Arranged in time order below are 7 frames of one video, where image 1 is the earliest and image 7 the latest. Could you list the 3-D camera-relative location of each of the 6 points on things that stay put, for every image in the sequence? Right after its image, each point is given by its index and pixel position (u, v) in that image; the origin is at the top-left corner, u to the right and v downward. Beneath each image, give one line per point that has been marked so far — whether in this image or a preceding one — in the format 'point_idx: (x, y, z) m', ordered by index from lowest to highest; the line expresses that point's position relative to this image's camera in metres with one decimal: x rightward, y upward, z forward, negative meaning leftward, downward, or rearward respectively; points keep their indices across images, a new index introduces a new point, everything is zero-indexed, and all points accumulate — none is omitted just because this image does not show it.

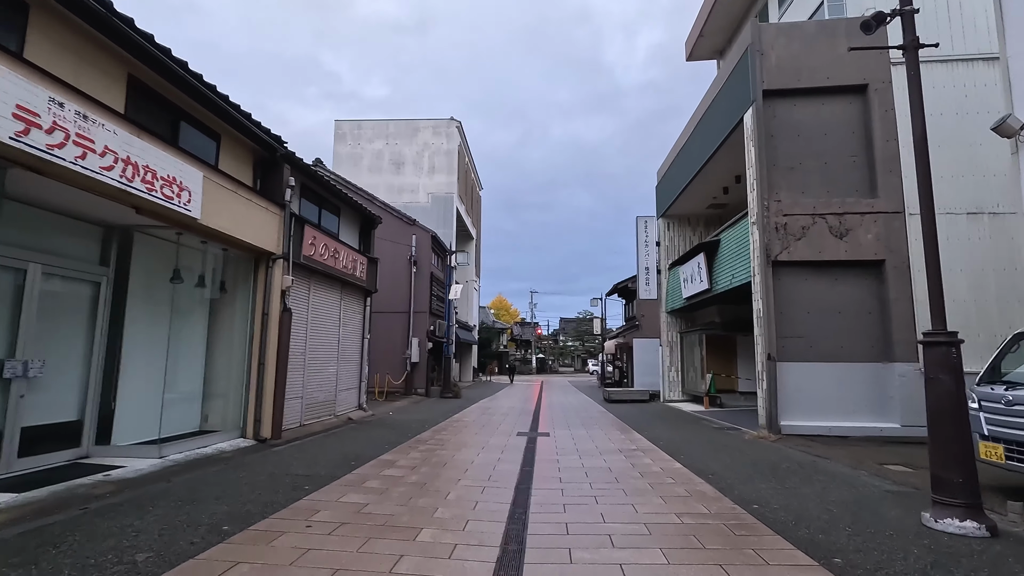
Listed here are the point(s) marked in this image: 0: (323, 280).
0: (-4.0, +0.2, +11.1) m
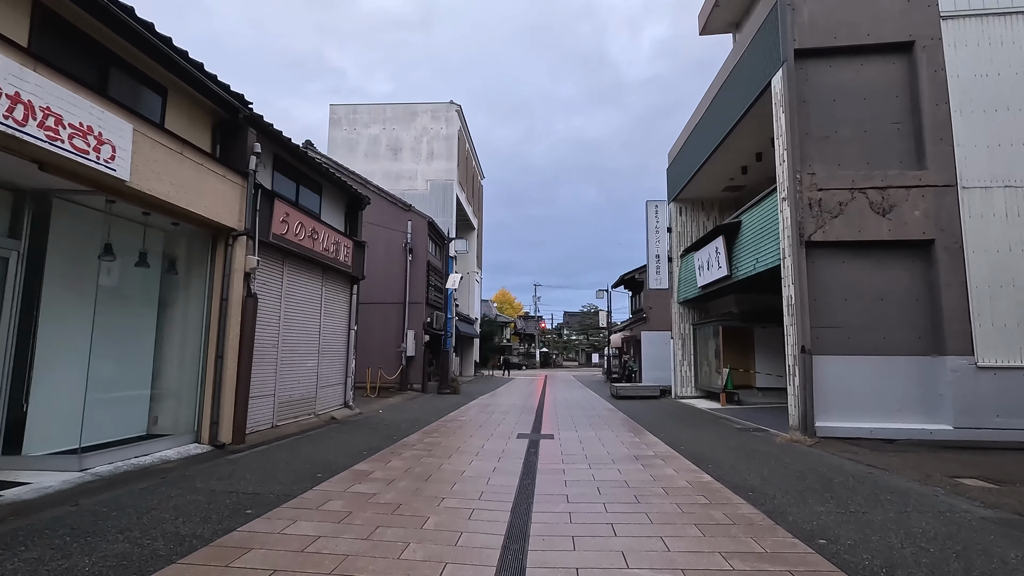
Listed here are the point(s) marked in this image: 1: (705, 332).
0: (-4.0, +0.5, +9.9) m
1: (+6.5, -1.5, +17.9) m
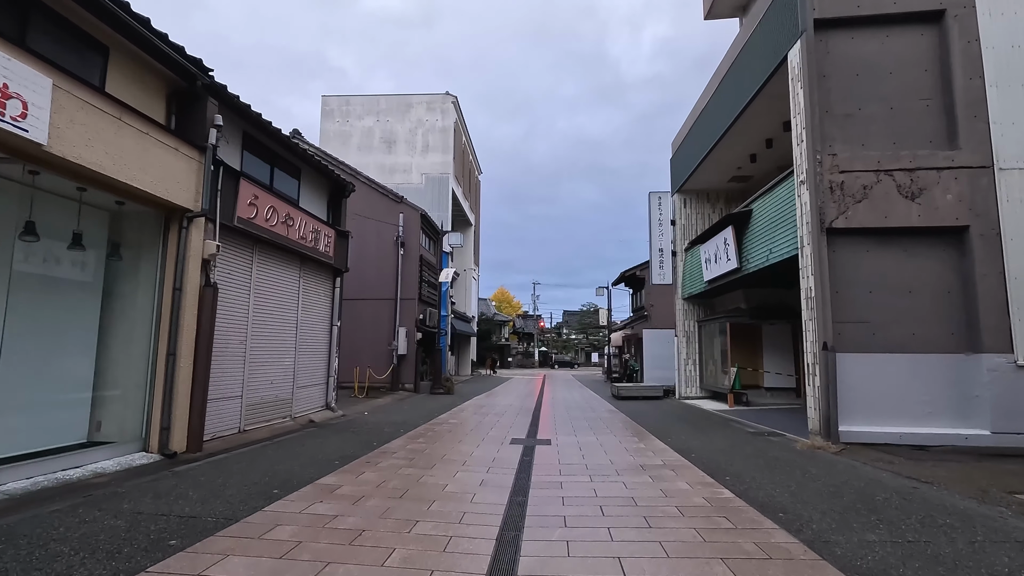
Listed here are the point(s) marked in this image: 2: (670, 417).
0: (-4.1, +0.6, +9.0) m
1: (+6.4, -1.3, +17.1) m
2: (+3.8, -3.1, +13.1) m
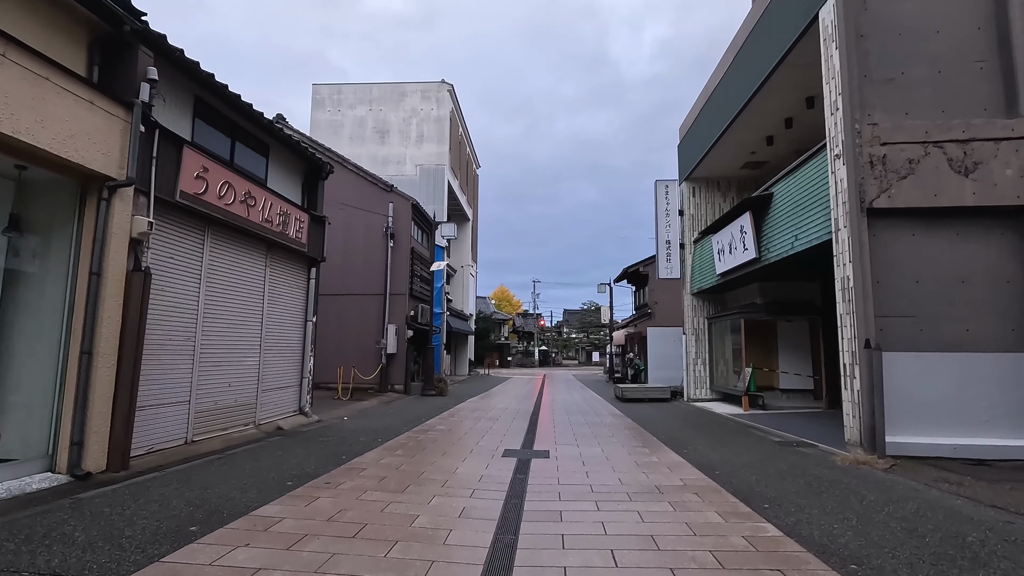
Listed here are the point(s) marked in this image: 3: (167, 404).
0: (-4.2, +0.8, +7.9) m
1: (+6.3, -1.2, +15.9) m
2: (+3.7, -3.0, +12.0) m
3: (-4.3, -1.4, +6.6) m
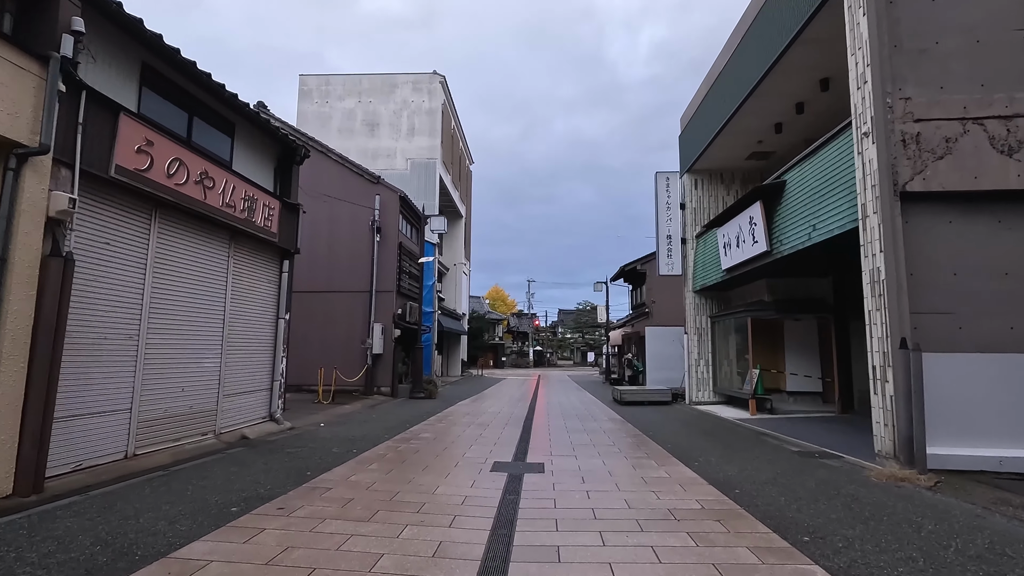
0: (-4.3, +0.9, +7.0) m
1: (+6.1, -1.1, +15.1) m
2: (+3.6, -2.9, +11.1) m
3: (-4.4, -1.3, +5.7) m
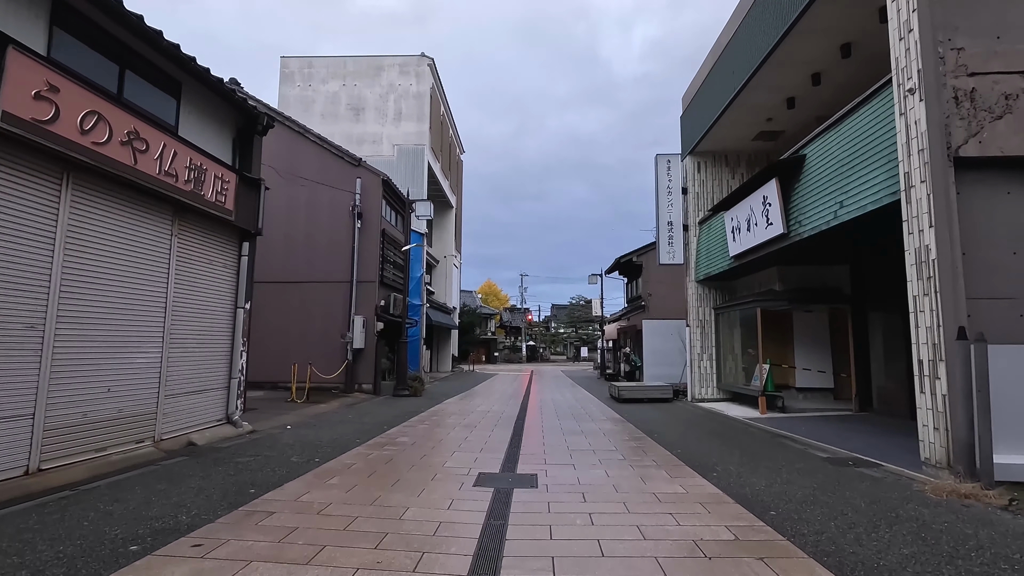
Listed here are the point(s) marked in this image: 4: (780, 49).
0: (-4.4, +1.1, +5.8) m
1: (+5.8, -0.8, +14.1) m
2: (+3.4, -2.6, +10.1) m
3: (-4.5, -1.1, +4.6) m
4: (+5.1, +4.6, +10.2) m
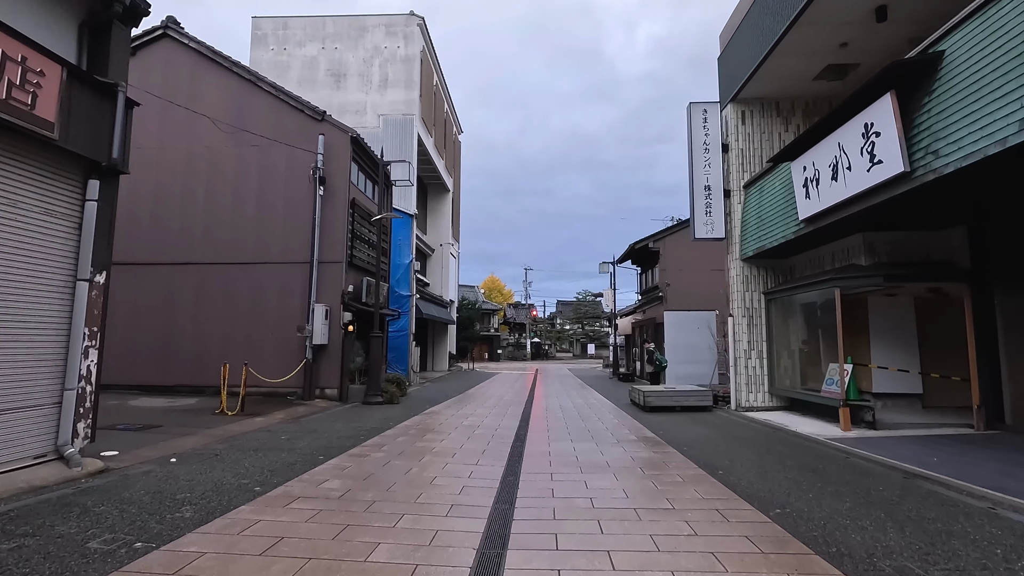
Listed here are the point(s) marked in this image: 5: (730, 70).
0: (-4.6, +1.5, +2.9) m
1: (+5.8, -0.3, +11.1) m
2: (+3.3, -2.2, +7.1) m
3: (-4.7, -0.8, +1.7) m
4: (+5.0, +5.0, +7.2) m
5: (+5.1, +5.1, +12.6) m
